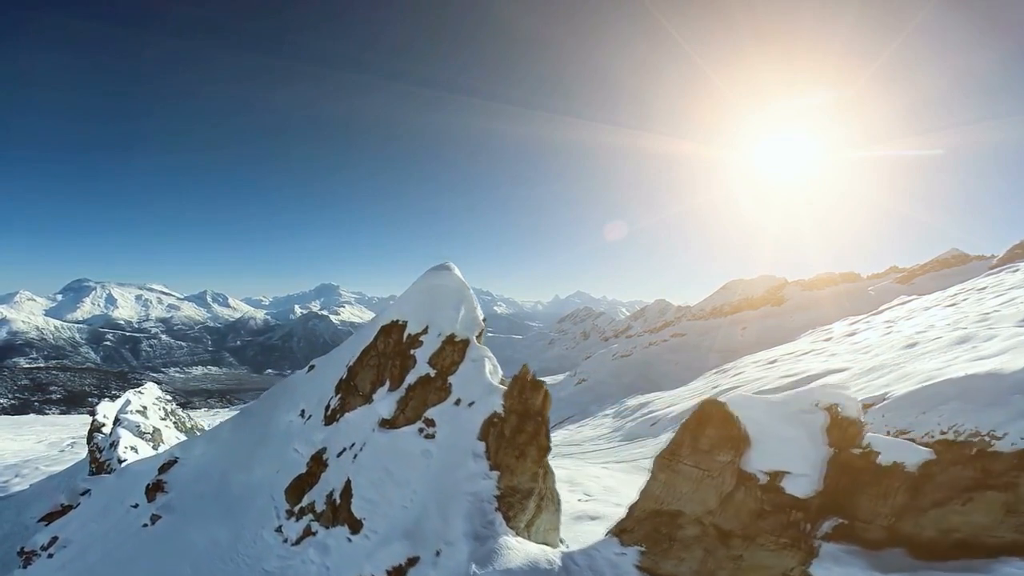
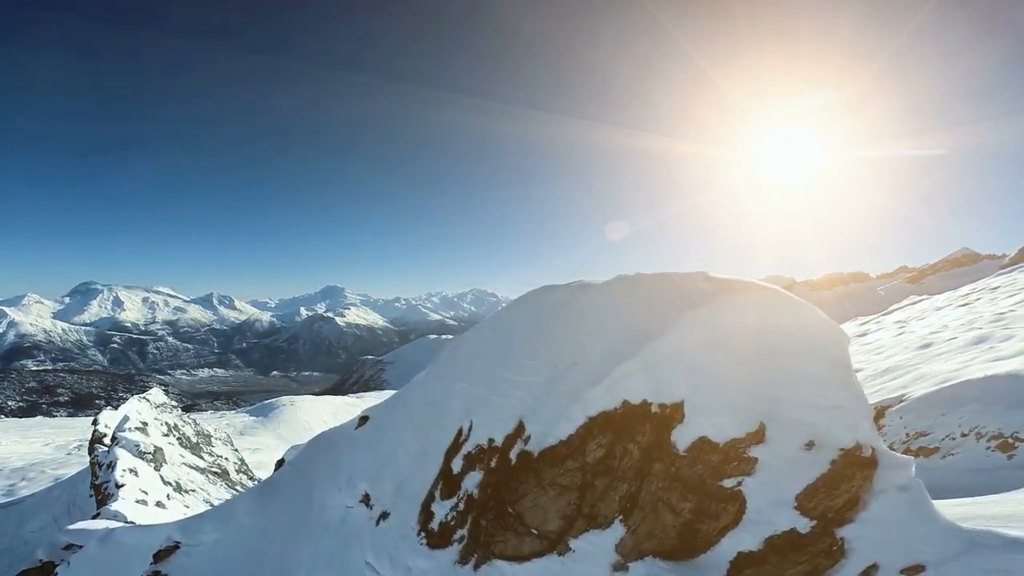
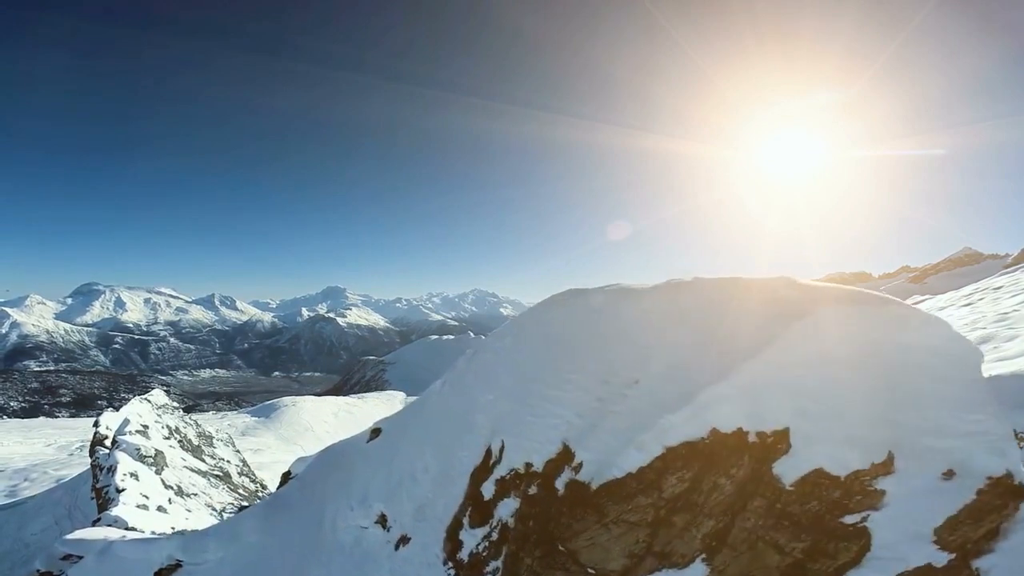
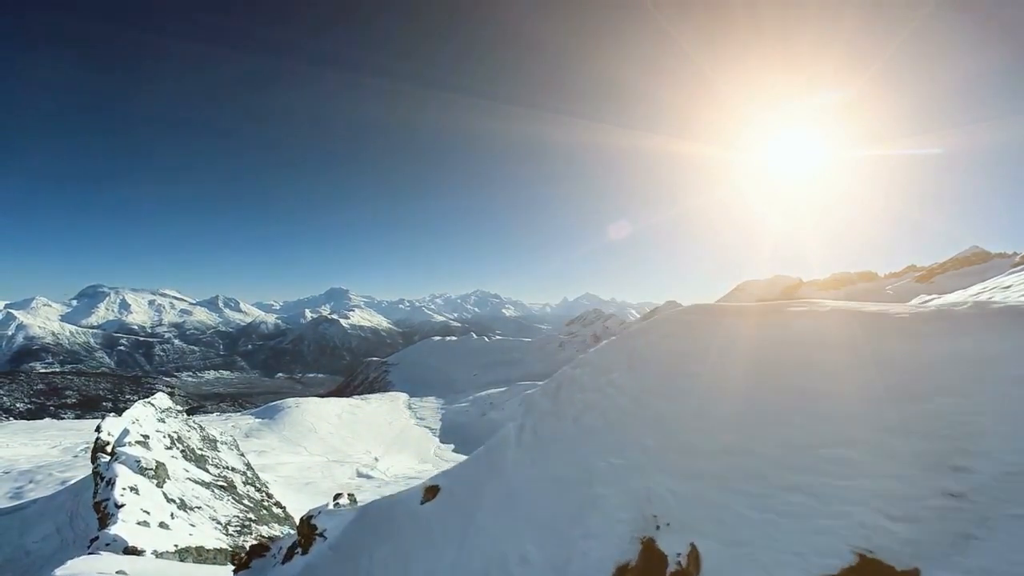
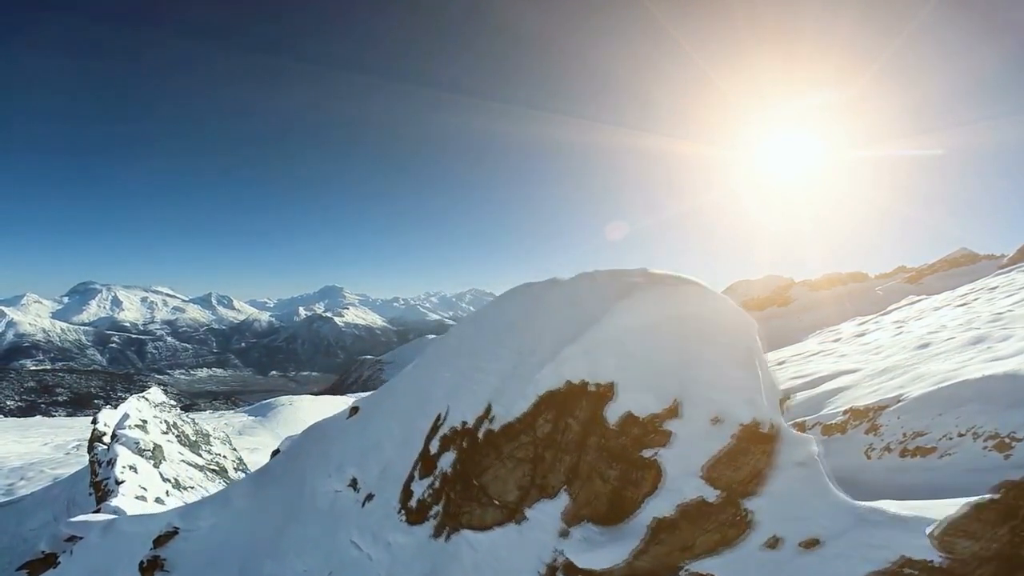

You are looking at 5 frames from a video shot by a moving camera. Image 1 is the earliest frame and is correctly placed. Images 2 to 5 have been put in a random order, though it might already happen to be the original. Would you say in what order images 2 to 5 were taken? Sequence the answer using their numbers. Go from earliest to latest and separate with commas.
5, 2, 3, 4
